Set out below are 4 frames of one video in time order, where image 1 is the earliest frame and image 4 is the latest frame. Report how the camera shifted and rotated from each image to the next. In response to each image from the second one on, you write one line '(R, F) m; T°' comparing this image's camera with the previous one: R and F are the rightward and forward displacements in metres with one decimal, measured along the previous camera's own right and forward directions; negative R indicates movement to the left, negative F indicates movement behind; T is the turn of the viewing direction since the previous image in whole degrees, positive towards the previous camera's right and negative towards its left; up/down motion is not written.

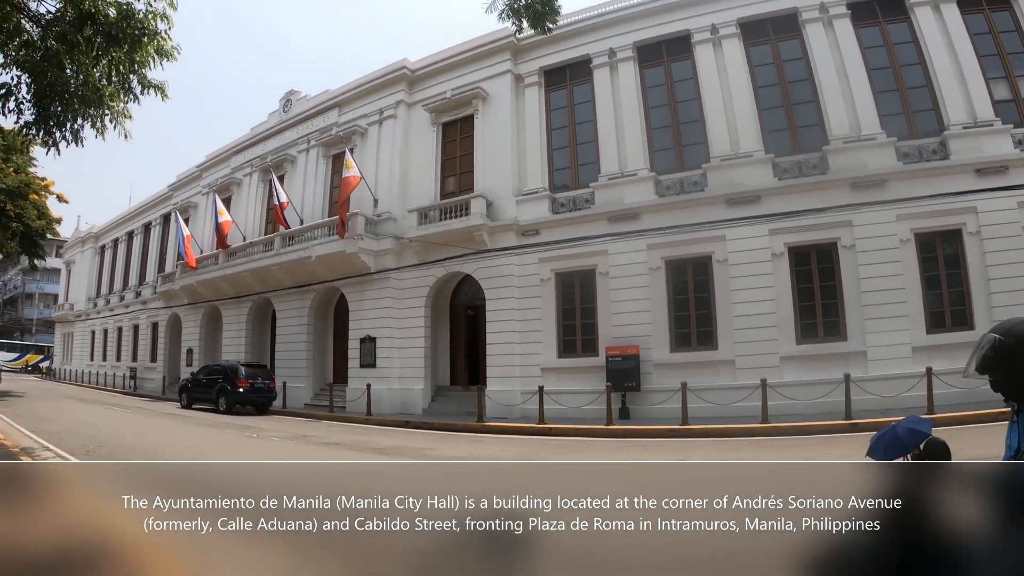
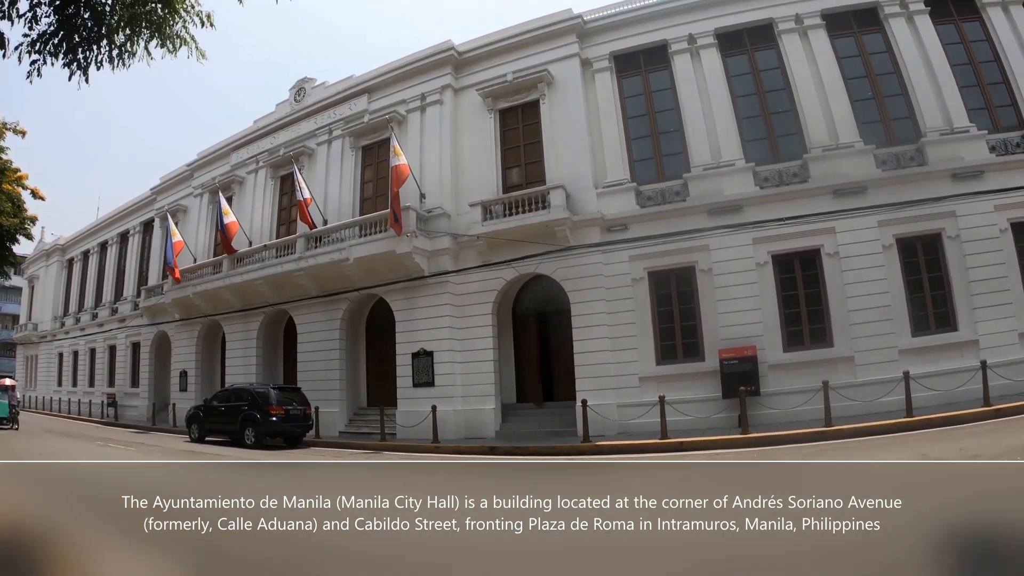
(-3.8, +1.9) m; +9°
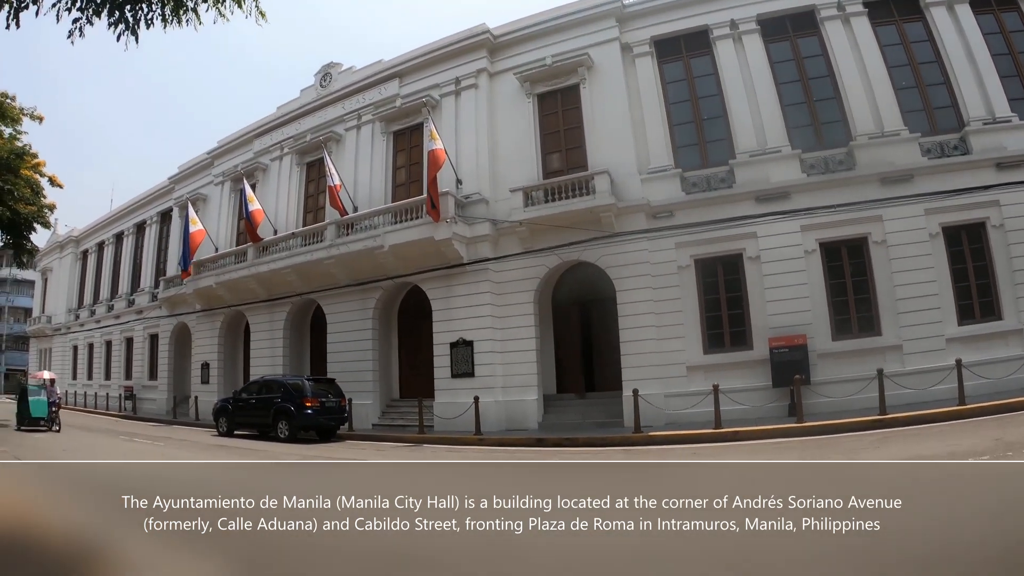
(-1.4, +0.3) m; +2°
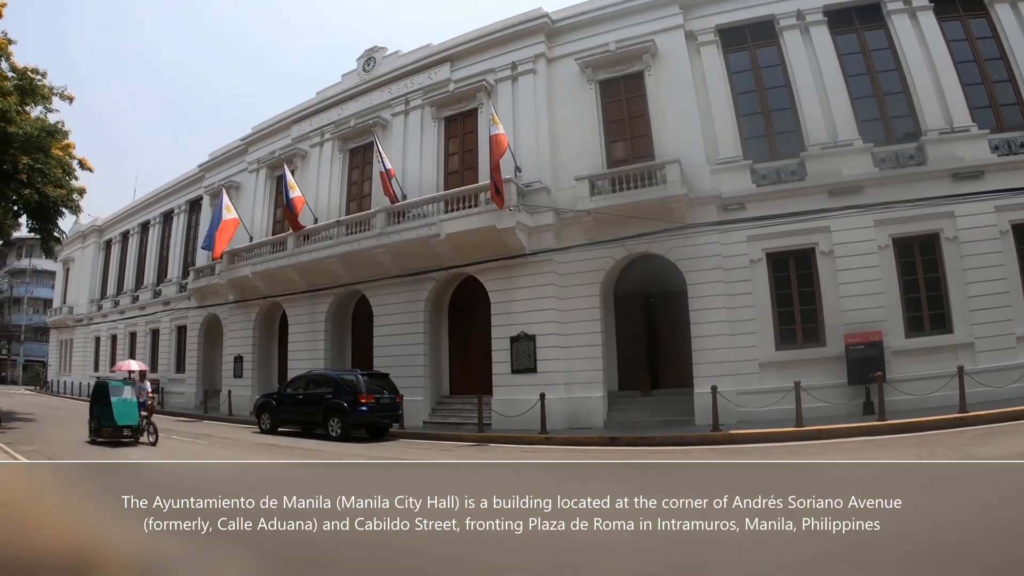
(-2.0, +0.6) m; +3°
